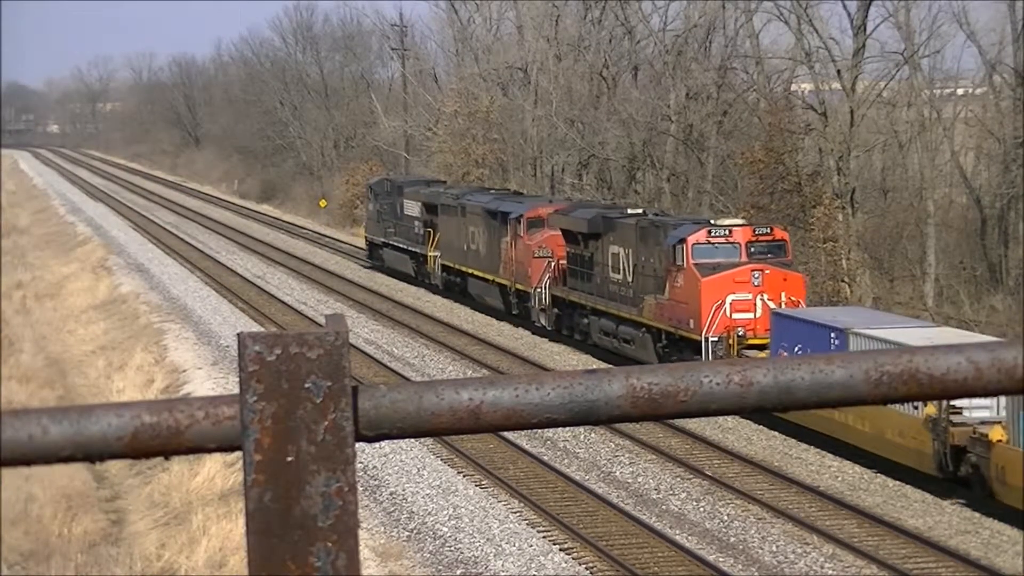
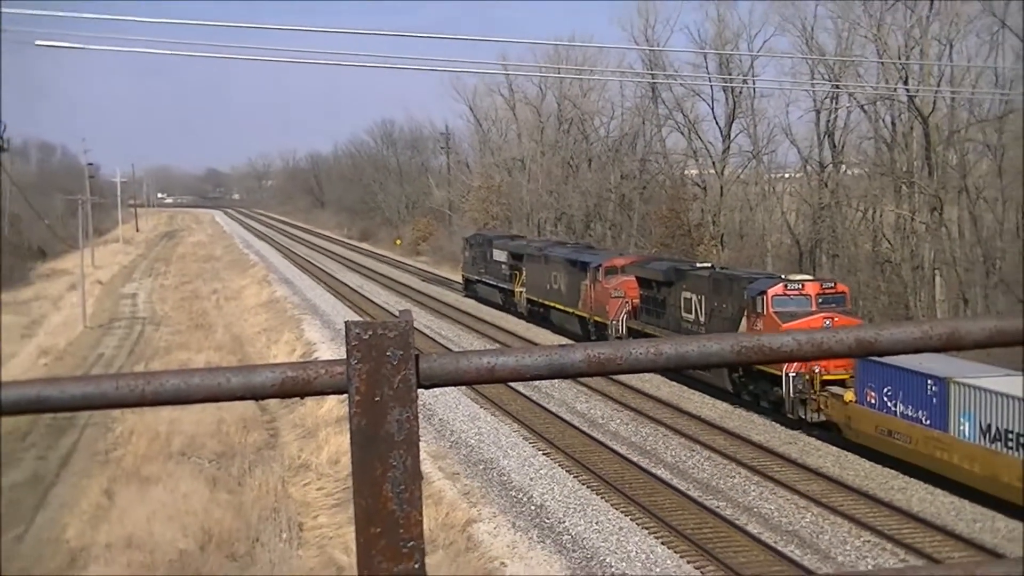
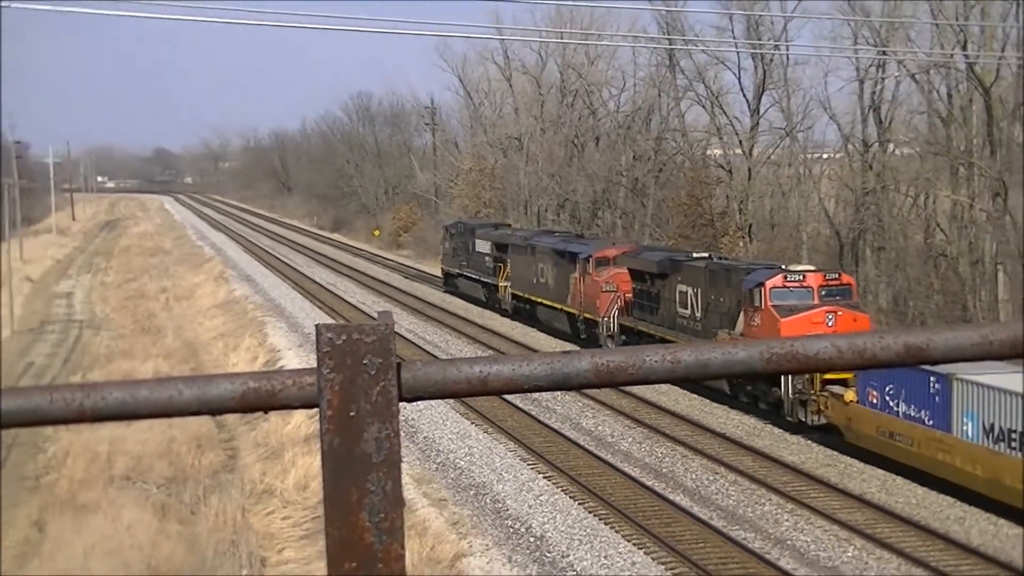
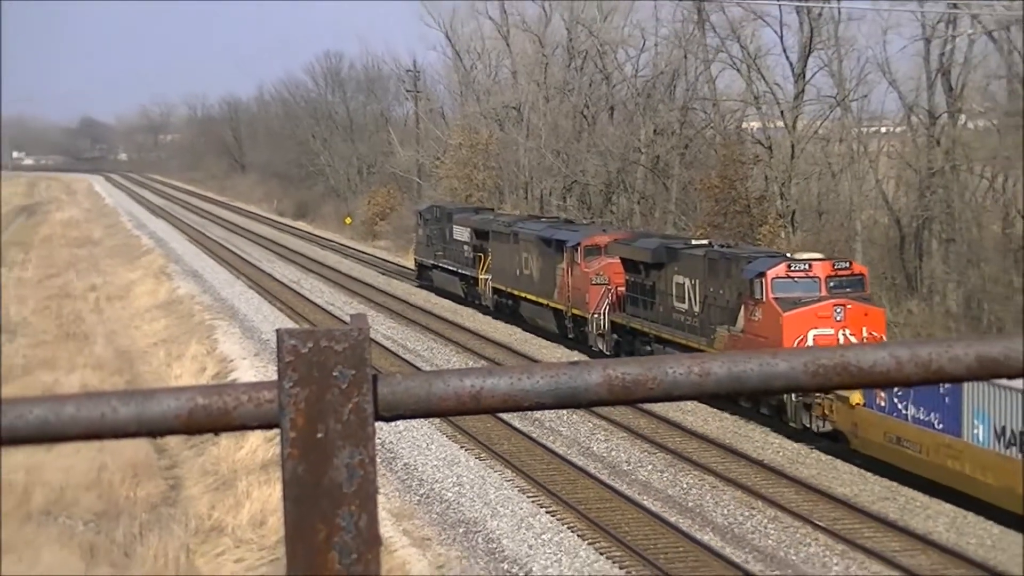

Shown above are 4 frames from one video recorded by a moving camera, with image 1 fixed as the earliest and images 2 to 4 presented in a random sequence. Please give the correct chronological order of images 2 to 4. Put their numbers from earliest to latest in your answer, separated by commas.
4, 3, 2
